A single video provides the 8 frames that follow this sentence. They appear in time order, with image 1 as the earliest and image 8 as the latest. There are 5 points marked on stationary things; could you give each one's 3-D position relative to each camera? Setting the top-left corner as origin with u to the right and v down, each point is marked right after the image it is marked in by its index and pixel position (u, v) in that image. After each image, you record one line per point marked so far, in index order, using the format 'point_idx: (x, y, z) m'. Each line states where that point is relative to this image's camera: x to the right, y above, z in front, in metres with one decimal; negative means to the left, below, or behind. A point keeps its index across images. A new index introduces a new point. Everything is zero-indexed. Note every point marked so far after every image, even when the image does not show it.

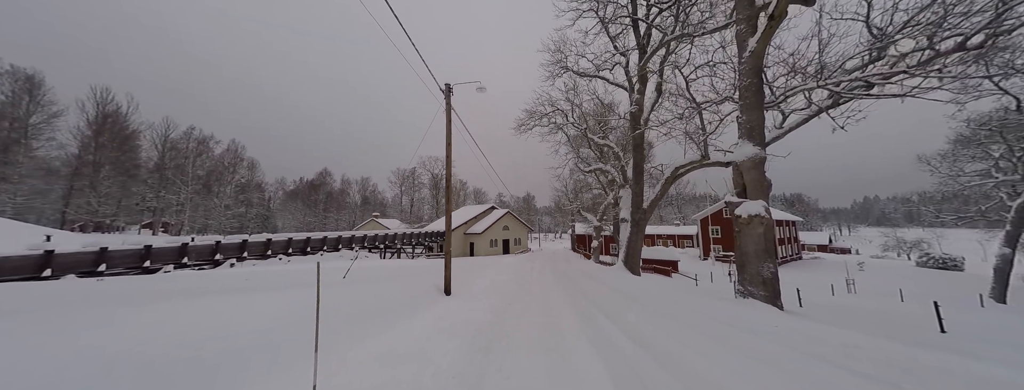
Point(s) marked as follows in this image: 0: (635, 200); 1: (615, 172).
0: (+4.2, -0.2, +9.5) m
1: (+4.6, +0.8, +11.8) m
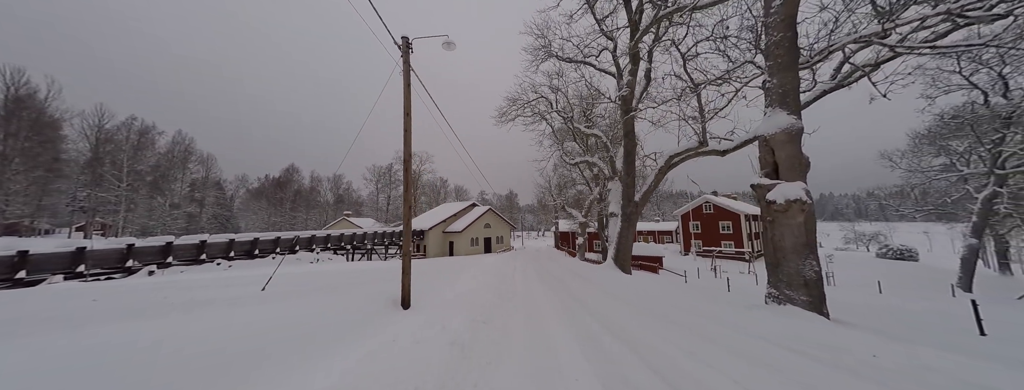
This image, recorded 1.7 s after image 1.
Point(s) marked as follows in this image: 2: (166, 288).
0: (+3.6, 0.0, +8.7) m
1: (+3.7, +1.1, +11.0) m
2: (-8.3, -2.3, +6.8) m
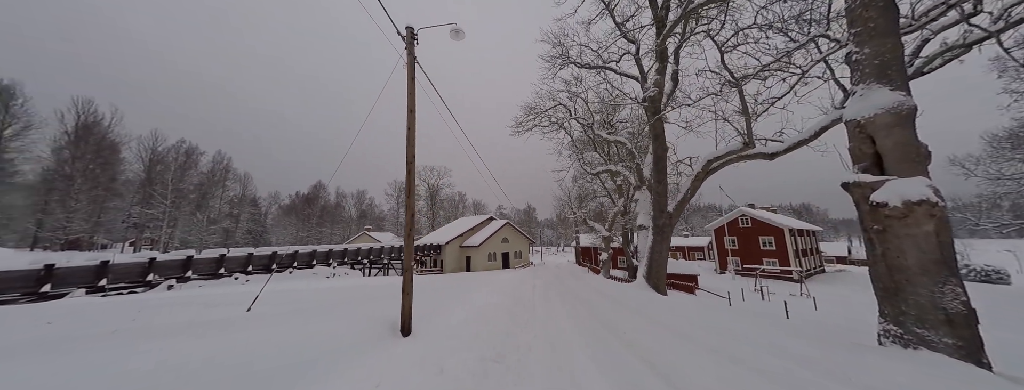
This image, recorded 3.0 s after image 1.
0: (+4.1, -0.3, +7.8) m
1: (+4.4, +0.7, +10.1) m
2: (-7.8, -2.6, +6.6) m
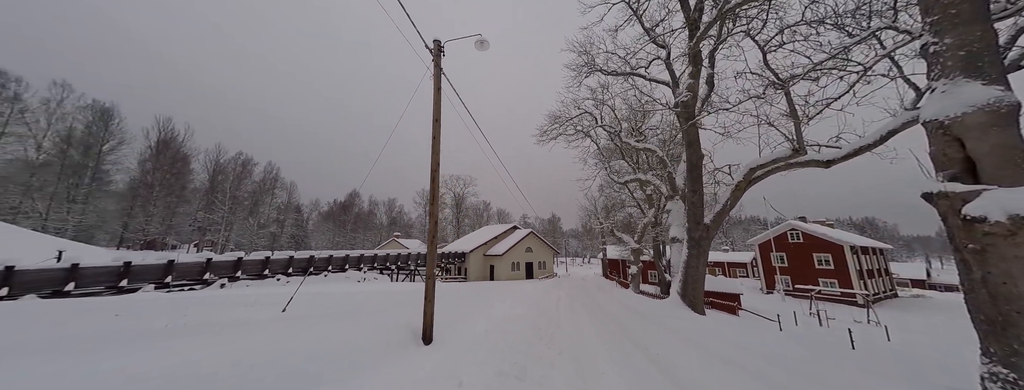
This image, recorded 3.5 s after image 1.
0: (+4.8, -0.5, +7.3) m
1: (+5.3, +0.3, +9.6) m
2: (-7.2, -2.8, +7.1) m
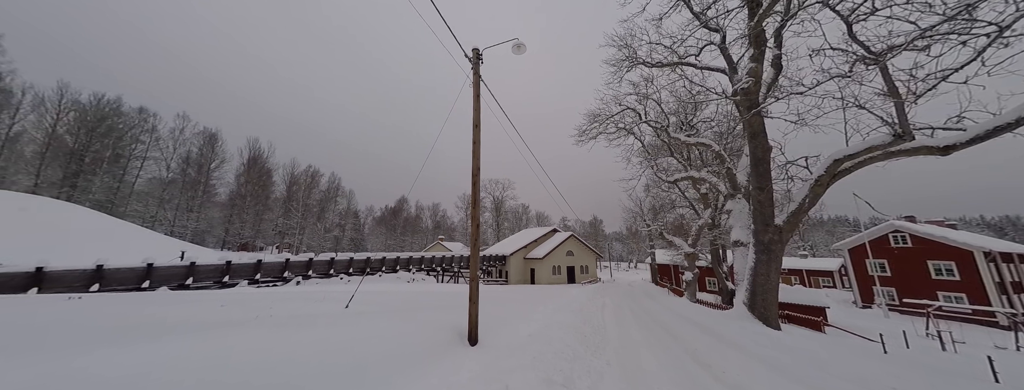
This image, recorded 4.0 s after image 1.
0: (+5.8, -0.5, +6.5) m
1: (+6.6, +0.4, +8.7) m
2: (-6.1, -3.0, +7.9) m
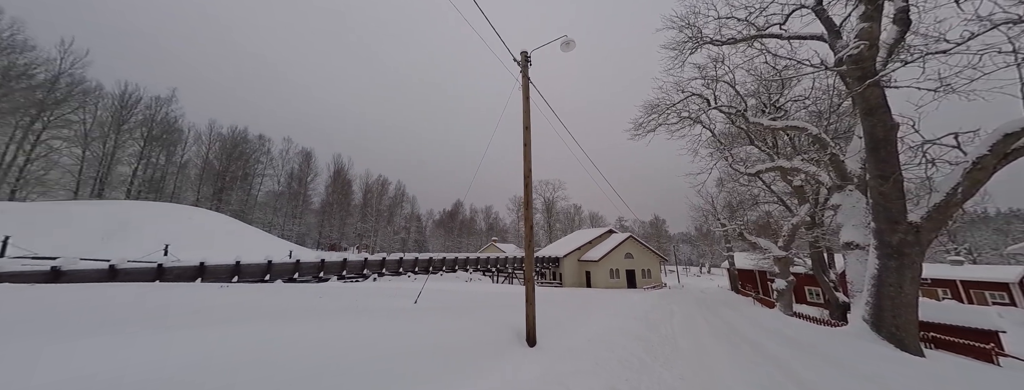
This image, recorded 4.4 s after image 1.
0: (+7.0, -0.3, +5.2) m
1: (+8.2, +0.6, +7.2) m
2: (-4.4, -3.1, +8.8) m
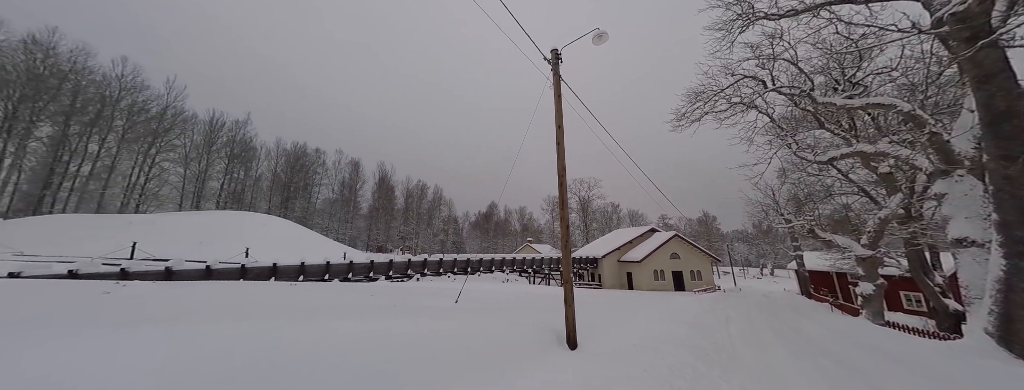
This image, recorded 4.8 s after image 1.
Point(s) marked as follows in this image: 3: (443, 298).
0: (+7.6, -0.1, +4.2) m
1: (+9.0, +0.8, +6.1) m
2: (-3.1, -3.3, +9.2) m
3: (-2.2, -3.3, +8.6) m
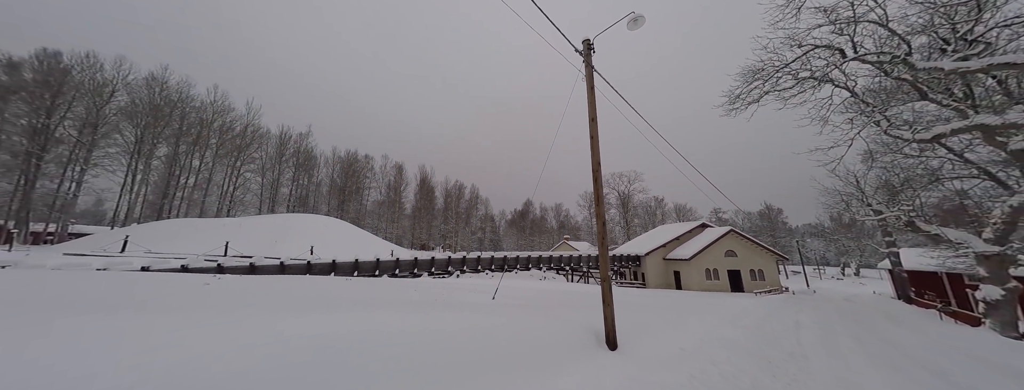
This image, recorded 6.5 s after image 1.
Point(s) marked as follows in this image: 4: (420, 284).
0: (+8.1, +0.2, +3.1) m
1: (+9.7, +1.2, +4.7) m
2: (-1.8, -3.2, +9.4) m
3: (-0.9, -3.2, +8.8) m
4: (-3.2, -3.0, +9.3) m
